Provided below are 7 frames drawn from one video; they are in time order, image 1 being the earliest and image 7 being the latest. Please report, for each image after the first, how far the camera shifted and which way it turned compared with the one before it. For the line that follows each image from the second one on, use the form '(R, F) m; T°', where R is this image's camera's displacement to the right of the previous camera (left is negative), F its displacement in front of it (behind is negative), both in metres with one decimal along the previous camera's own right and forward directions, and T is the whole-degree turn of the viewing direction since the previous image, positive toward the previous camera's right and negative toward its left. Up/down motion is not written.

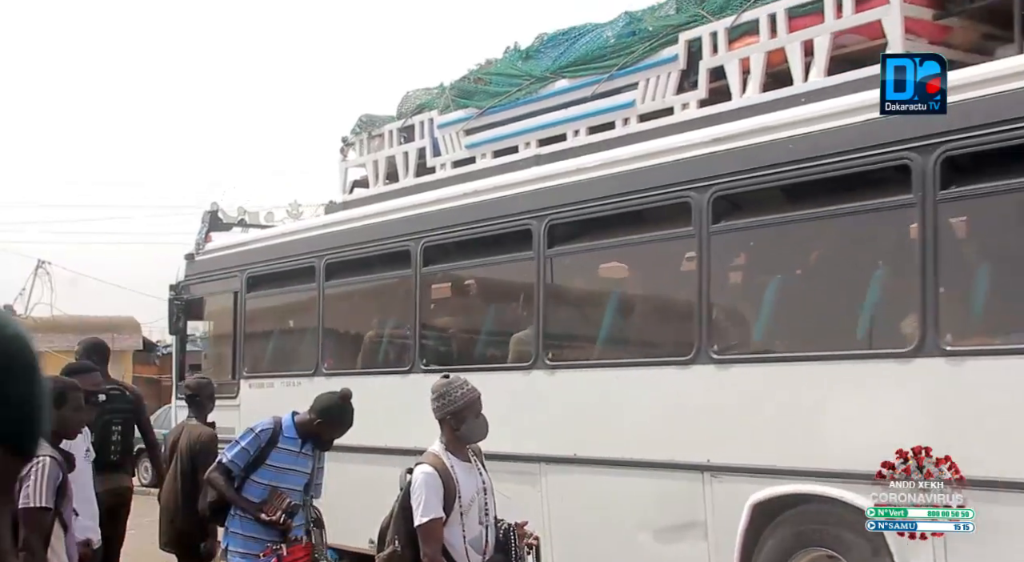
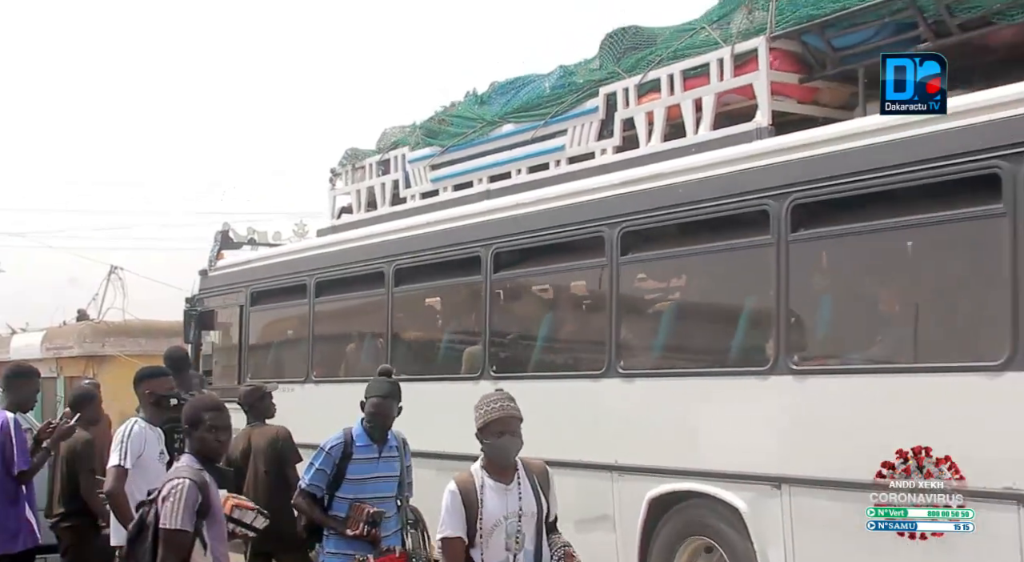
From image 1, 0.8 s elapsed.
(+0.7, -1.0) m; -2°
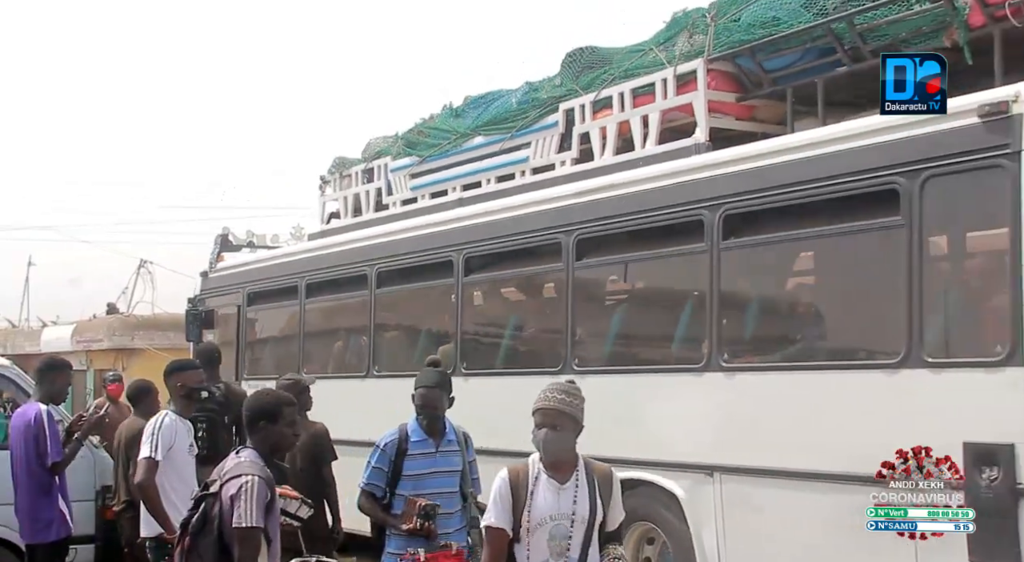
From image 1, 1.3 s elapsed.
(+0.4, -0.6) m; -1°
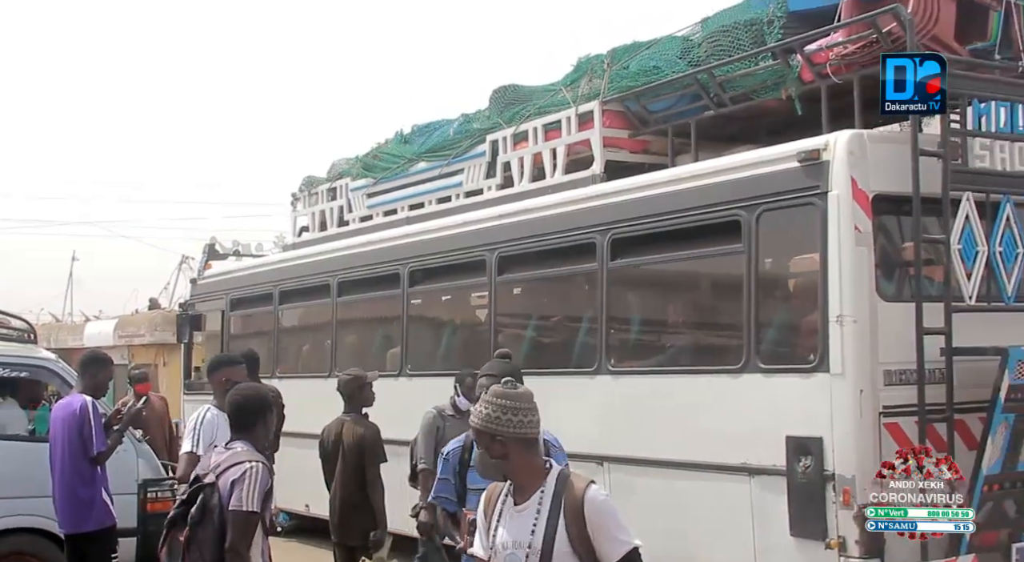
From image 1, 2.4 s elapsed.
(+0.7, -1.1) m; -1°
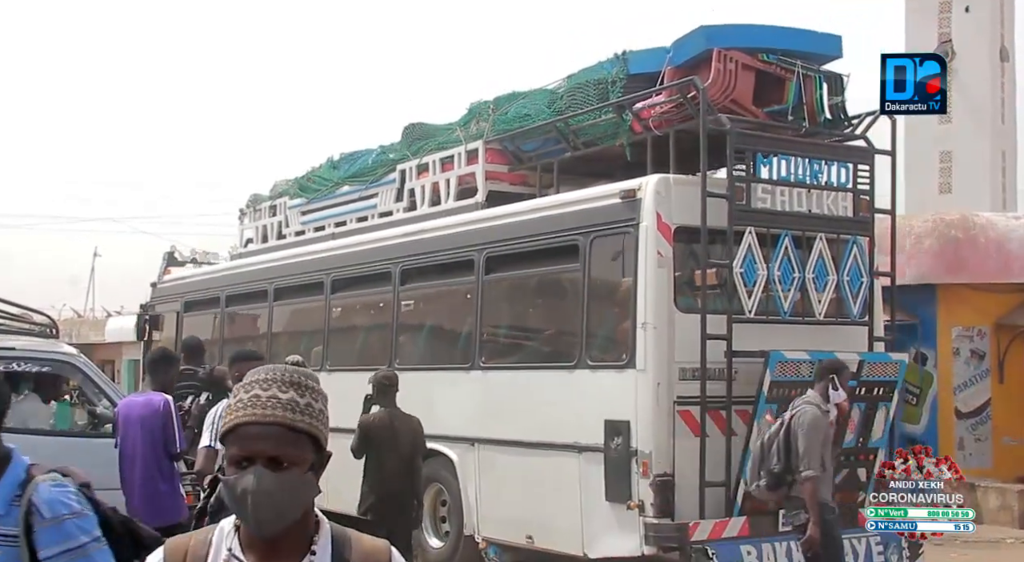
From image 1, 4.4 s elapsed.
(+0.7, -1.6) m; +1°
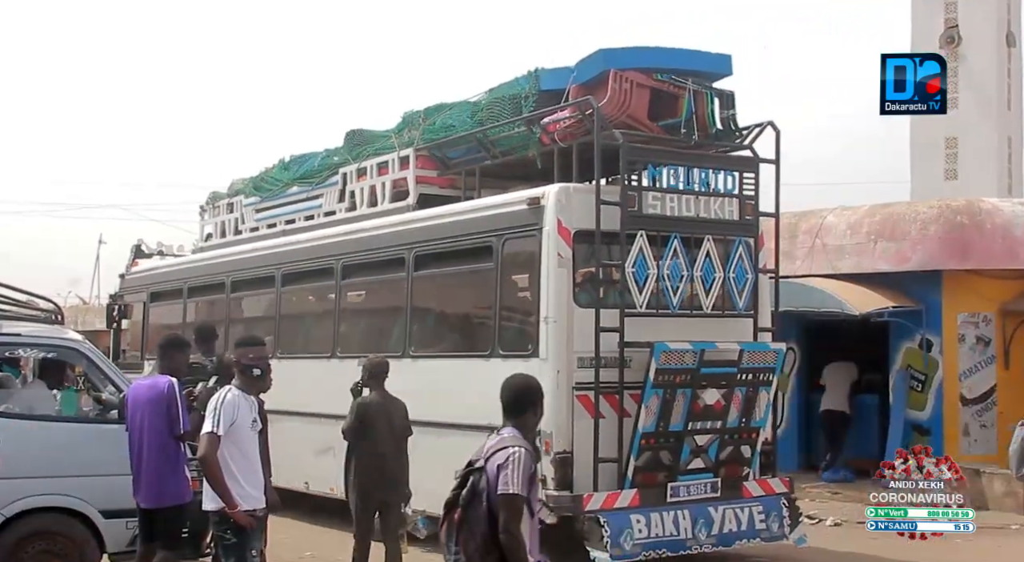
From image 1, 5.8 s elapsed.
(+0.5, -0.9) m; +1°
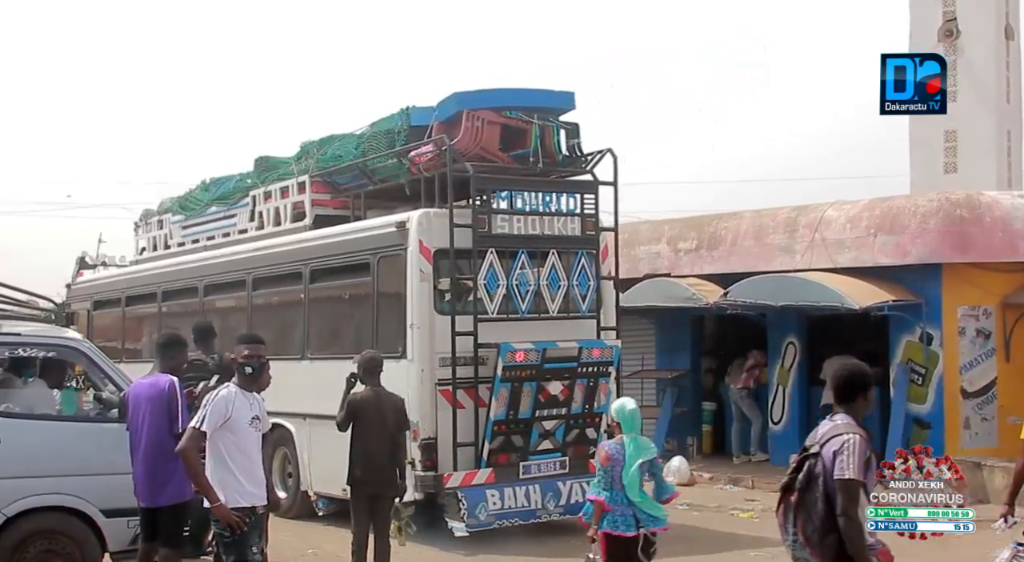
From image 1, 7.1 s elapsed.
(+0.9, -1.6) m; +1°
